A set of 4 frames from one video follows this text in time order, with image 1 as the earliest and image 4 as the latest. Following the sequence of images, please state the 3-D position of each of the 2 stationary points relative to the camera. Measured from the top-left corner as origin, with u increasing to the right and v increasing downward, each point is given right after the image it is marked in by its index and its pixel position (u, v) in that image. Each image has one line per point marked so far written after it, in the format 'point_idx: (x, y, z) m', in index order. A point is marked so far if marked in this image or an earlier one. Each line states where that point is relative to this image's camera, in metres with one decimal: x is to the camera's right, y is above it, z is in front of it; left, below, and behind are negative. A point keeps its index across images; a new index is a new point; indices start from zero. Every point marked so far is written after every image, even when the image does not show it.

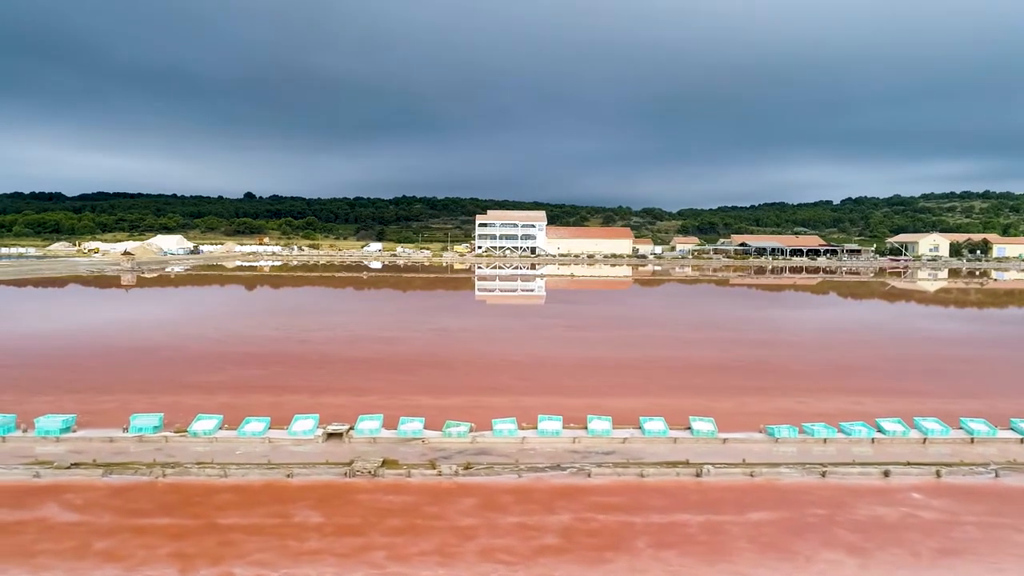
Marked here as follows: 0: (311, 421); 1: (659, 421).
0: (-2.0, -1.4, +9.2) m
1: (+1.5, -1.4, +9.3) m
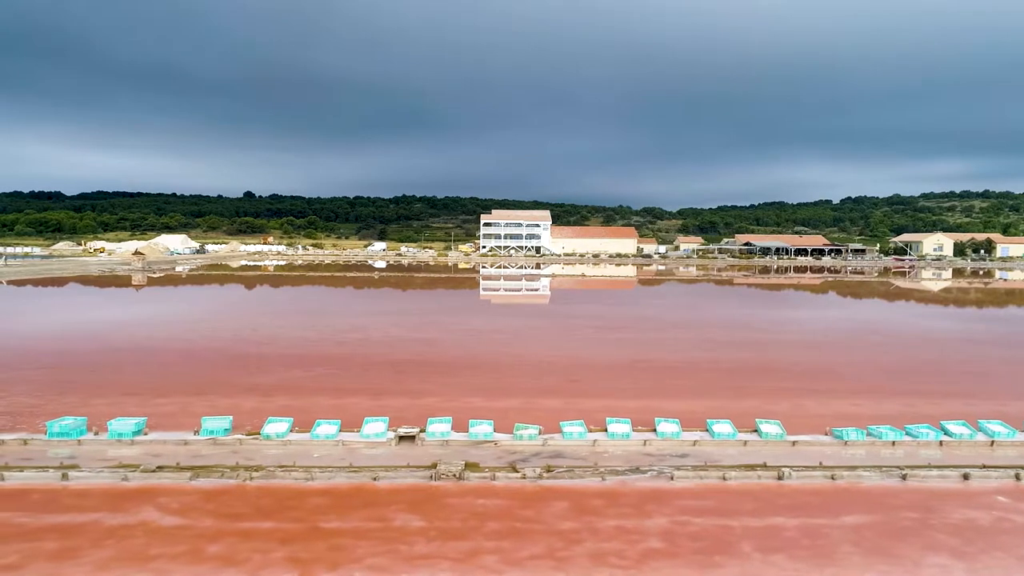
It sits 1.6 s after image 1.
0: (-1.3, -1.4, +9.3) m
1: (+2.2, -1.4, +9.4) m
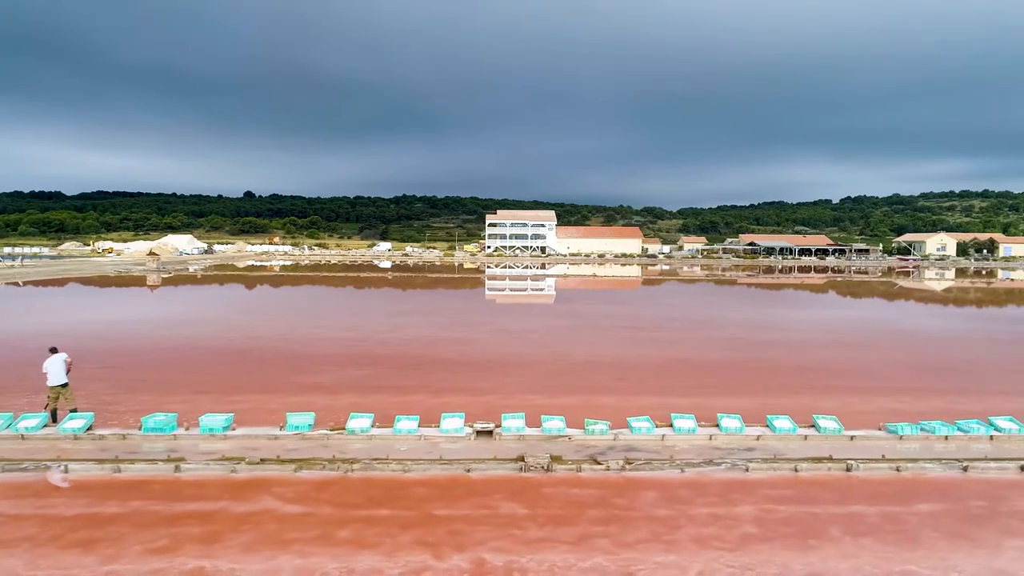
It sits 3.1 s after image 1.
0: (-0.6, -1.4, +9.7) m
1: (+3.0, -1.4, +9.8) m
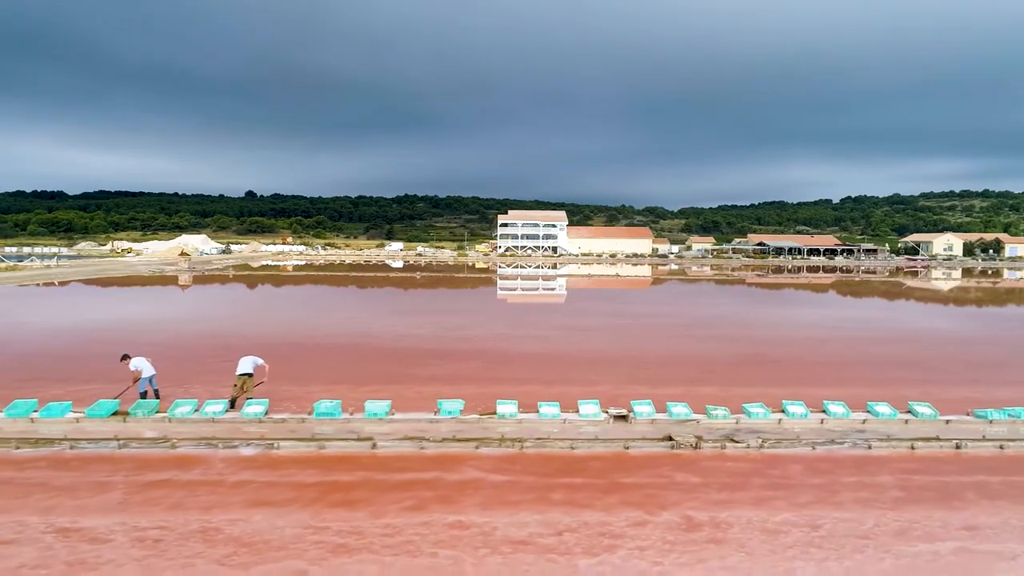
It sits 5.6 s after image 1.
0: (+1.0, -1.4, +10.9) m
1: (+4.5, -1.4, +11.0) m
